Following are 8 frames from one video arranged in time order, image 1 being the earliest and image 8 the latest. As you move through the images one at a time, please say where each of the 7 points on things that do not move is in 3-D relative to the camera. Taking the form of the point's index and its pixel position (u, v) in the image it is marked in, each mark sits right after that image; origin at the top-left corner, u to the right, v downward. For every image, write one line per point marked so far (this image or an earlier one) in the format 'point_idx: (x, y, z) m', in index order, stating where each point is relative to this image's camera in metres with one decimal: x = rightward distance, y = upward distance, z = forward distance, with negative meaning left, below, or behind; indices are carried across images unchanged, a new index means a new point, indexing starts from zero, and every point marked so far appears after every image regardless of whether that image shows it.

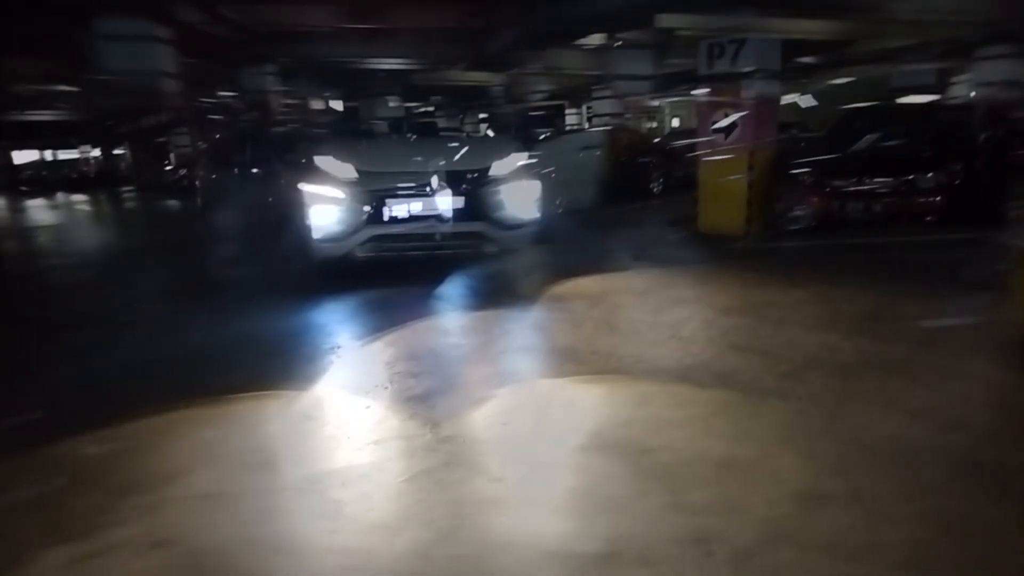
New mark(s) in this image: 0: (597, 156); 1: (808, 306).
0: (+2.2, +3.3, +14.6) m
1: (+3.0, -0.2, +6.0) m
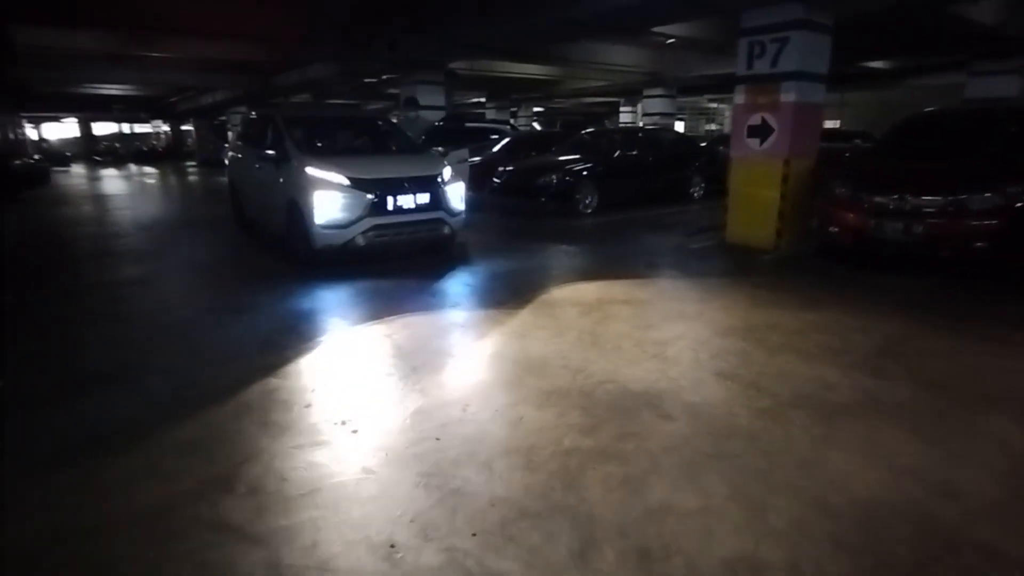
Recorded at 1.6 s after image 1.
0: (+2.9, +3.2, +14.0) m
1: (+2.8, -0.4, +5.4) m
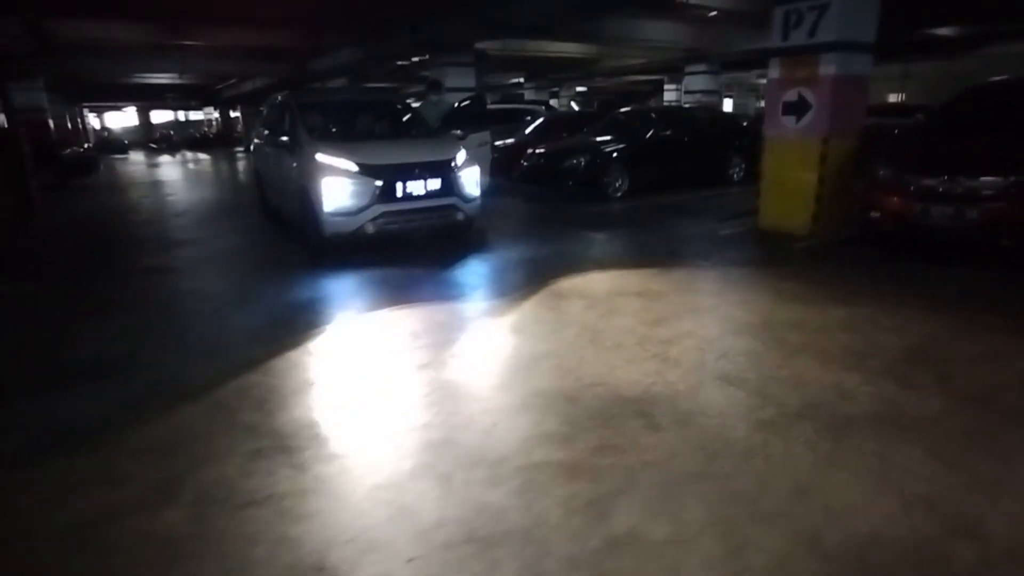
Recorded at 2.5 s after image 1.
0: (+3.6, +3.5, +13.4) m
1: (+2.8, -0.4, +4.9) m
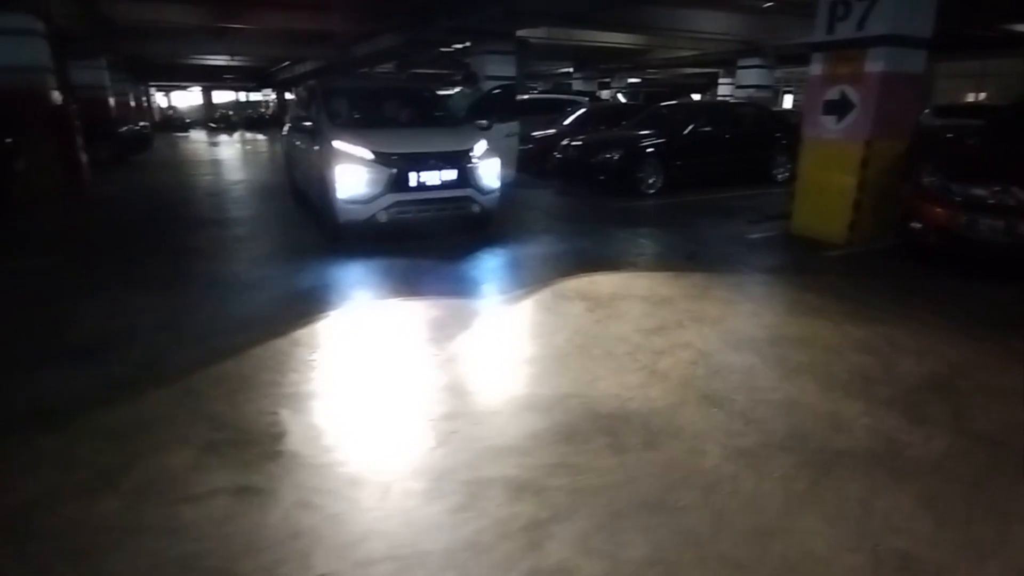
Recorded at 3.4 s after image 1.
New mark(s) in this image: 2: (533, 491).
0: (+4.3, +3.4, +12.8) m
1: (+2.6, -0.5, +4.5) m
2: (+0.1, -1.0, +2.9) m
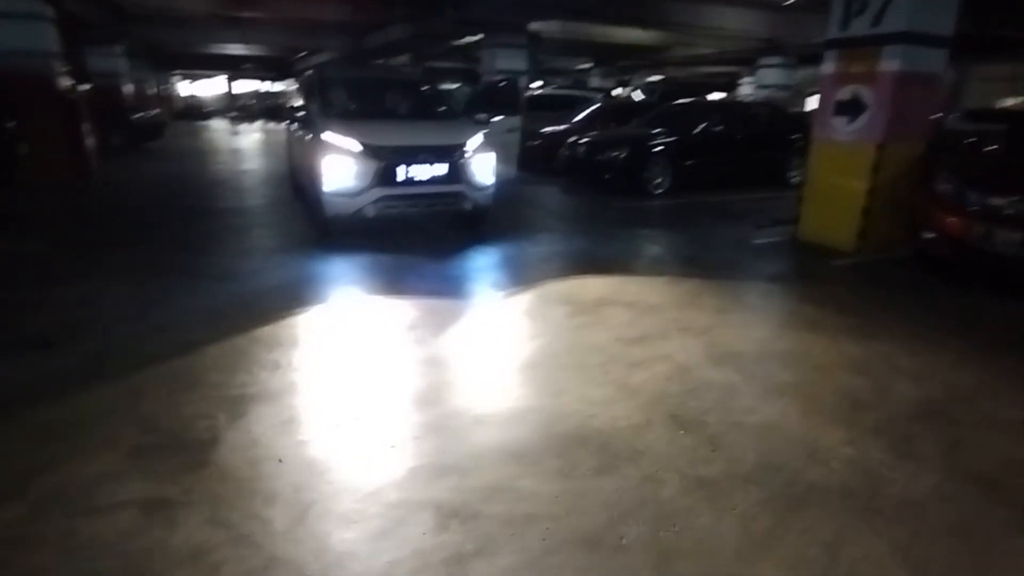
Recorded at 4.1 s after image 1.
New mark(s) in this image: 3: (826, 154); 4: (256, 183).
0: (+4.4, +3.3, +12.4) m
1: (+2.4, -0.6, +4.2) m
2: (-0.2, -1.0, +2.7) m
3: (+4.1, +1.8, +7.7) m
4: (-5.7, +2.3, +13.0) m
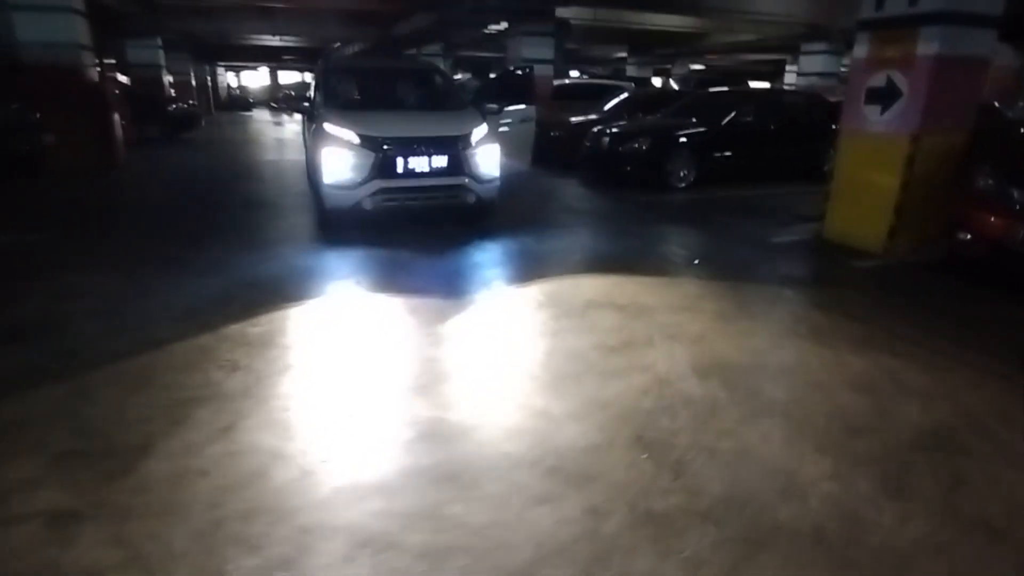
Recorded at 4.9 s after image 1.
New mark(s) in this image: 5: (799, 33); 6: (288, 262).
0: (+4.8, +3.3, +11.8) m
1: (+2.1, -0.7, +3.7) m
2: (-0.6, -1.1, +2.4) m
3: (+4.2, +1.7, +7.1) m
4: (-5.3, +2.6, +13.1) m
5: (+9.3, +8.3, +19.0) m
6: (-2.6, +0.3, +6.8) m
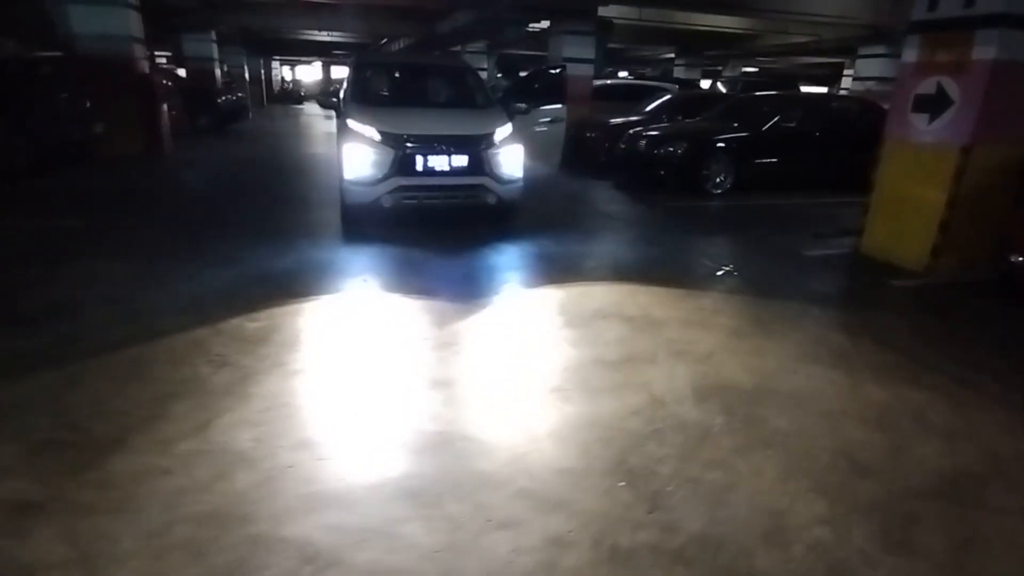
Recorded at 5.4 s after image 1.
0: (+5.4, +3.1, +11.2) m
1: (+2.0, -0.8, +3.4) m
2: (-0.8, -1.1, +2.3) m
3: (+4.4, +1.5, +6.6) m
4: (-4.6, +2.7, +13.2) m
5: (+10.7, +7.9, +18.1) m
6: (-2.4, +0.4, +6.8) m
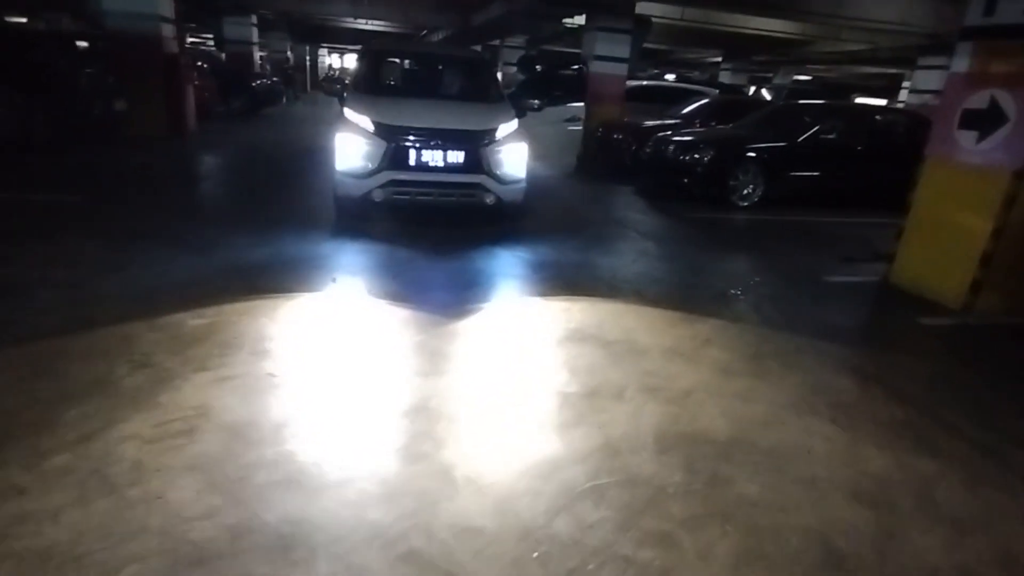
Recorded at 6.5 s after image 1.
0: (+5.7, +2.6, +10.4) m
1: (+1.6, -1.0, +2.9) m
2: (-1.2, -1.1, +1.9) m
3: (+4.3, +1.1, +5.9) m
4: (-4.1, +3.0, +13.0) m
5: (+11.7, +7.1, +16.9) m
6: (-2.5, +0.4, +6.5) m
